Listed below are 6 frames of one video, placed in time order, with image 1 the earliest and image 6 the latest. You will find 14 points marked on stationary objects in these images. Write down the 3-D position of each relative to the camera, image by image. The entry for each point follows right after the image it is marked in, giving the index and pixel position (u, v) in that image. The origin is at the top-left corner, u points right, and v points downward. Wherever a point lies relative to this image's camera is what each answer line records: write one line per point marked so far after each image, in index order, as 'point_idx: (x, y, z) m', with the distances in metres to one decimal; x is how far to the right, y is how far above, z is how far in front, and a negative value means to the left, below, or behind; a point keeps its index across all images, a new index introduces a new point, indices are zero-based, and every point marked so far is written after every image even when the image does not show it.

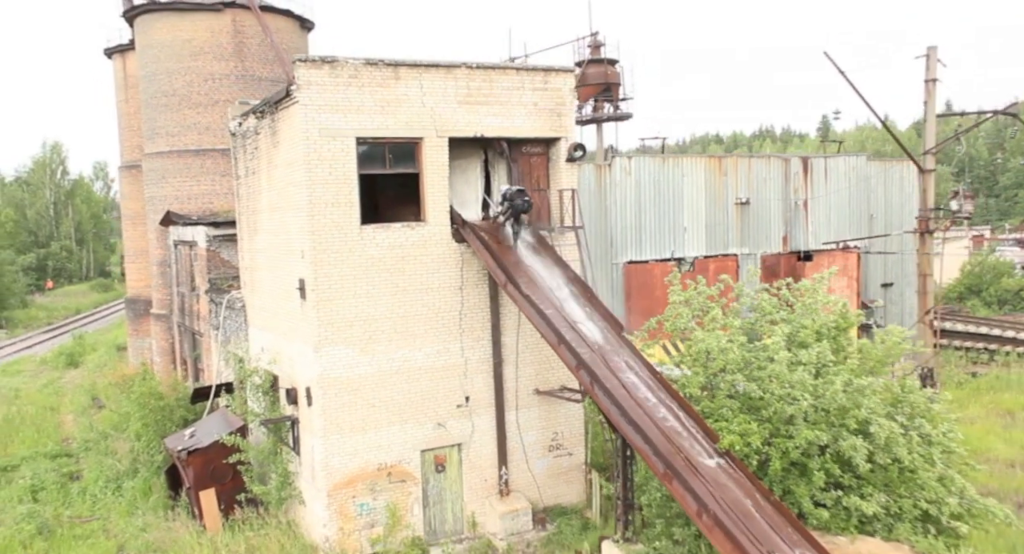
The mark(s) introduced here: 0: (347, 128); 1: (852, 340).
0: (-1.9, +1.7, +9.4) m
1: (+3.4, -0.6, +8.4) m
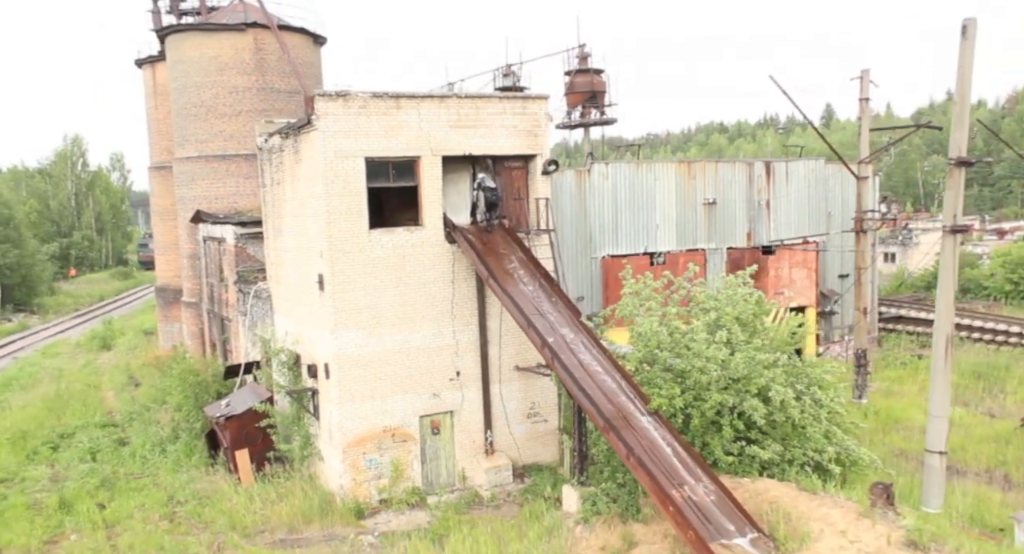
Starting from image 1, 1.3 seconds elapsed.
0: (-2.1, +1.8, +11.4) m
1: (+3.2, -0.6, +10.4) m
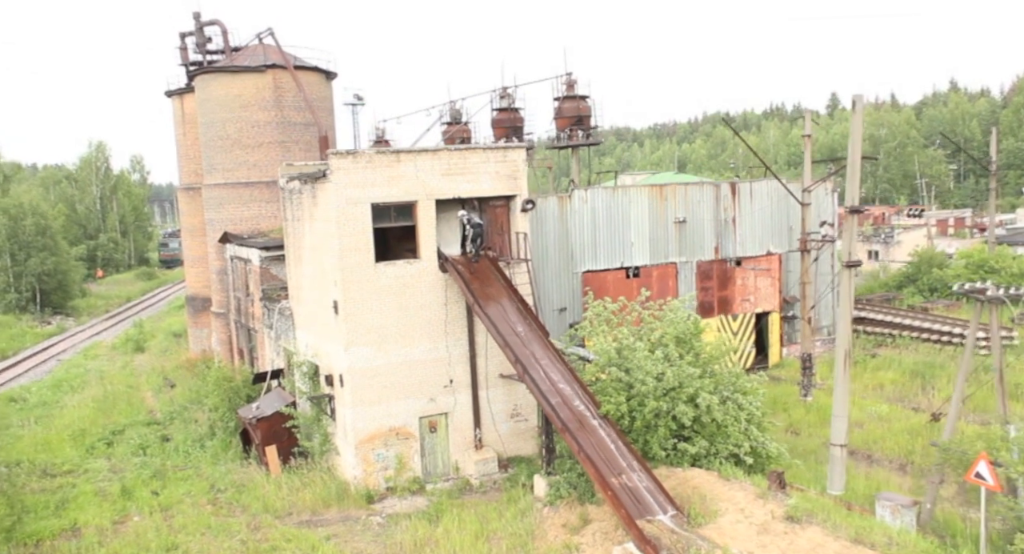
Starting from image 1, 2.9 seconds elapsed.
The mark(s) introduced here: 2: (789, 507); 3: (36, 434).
0: (-2.4, +1.3, +13.6) m
1: (+2.9, -1.0, +12.6) m
2: (+3.4, -2.8, +10.0) m
3: (-10.8, -3.5, +18.7) m
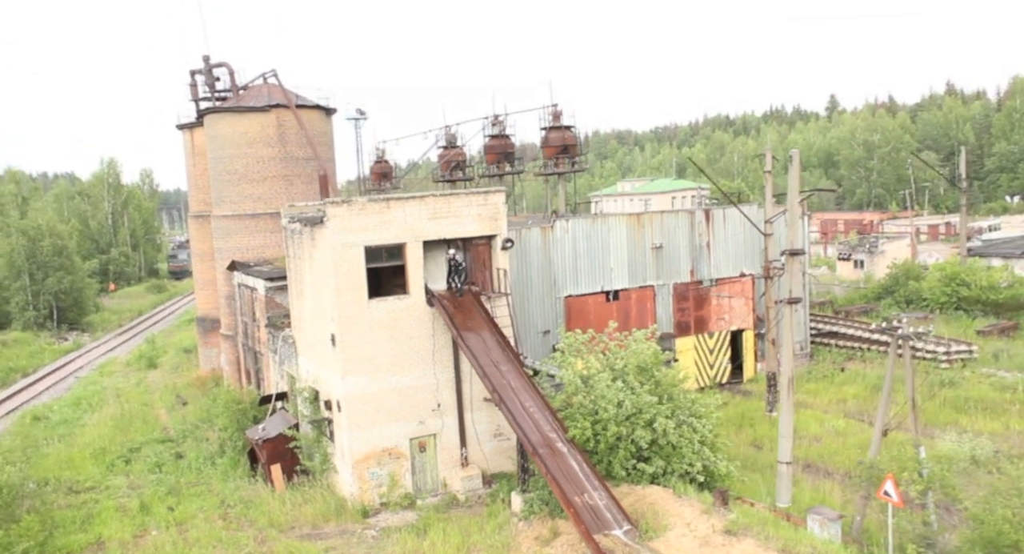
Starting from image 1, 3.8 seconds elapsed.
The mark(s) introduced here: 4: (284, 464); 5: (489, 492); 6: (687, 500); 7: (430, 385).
0: (-2.8, +0.7, +15.1) m
1: (+2.5, -1.6, +14.0) m
2: (+3.0, -3.4, +11.4) m
3: (-11.1, -4.3, +20.2) m
4: (-4.7, -3.8, +16.8) m
5: (-0.4, -4.1, +15.7) m
6: (+2.6, -3.3, +12.2) m
7: (-1.6, -2.1, +15.7) m
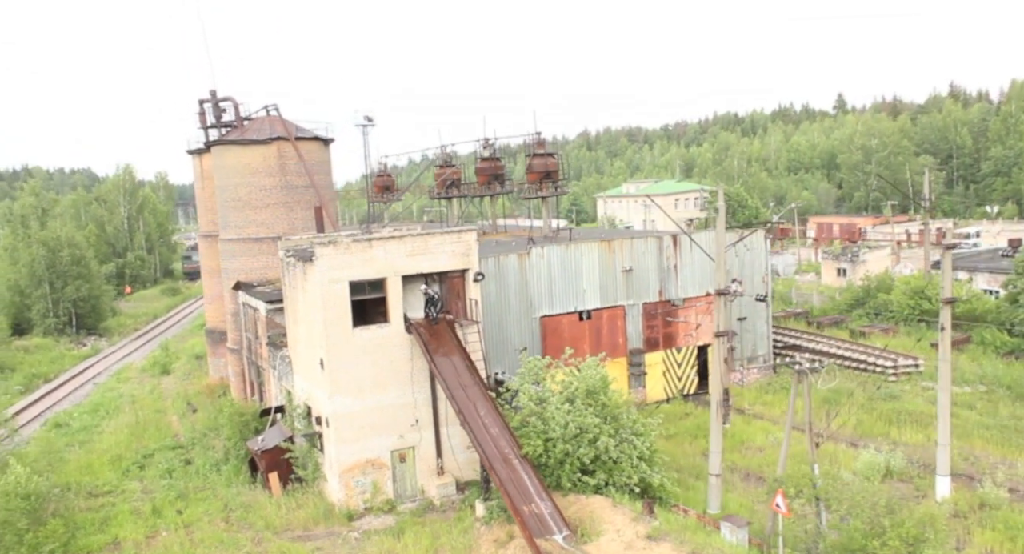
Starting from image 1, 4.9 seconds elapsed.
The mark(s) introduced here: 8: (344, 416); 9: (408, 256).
0: (-3.5, 0.0, +17.0) m
1: (+1.8, -2.2, +15.9) m
2: (+2.3, -4.1, +13.3) m
3: (-11.7, -4.9, +22.3) m
4: (-5.3, -4.5, +18.9) m
5: (-1.1, -4.7, +17.6) m
6: (+1.9, -4.0, +14.2) m
7: (-2.2, -2.7, +17.7) m
8: (-3.5, -2.9, +17.2) m
9: (-2.2, +0.4, +17.5) m
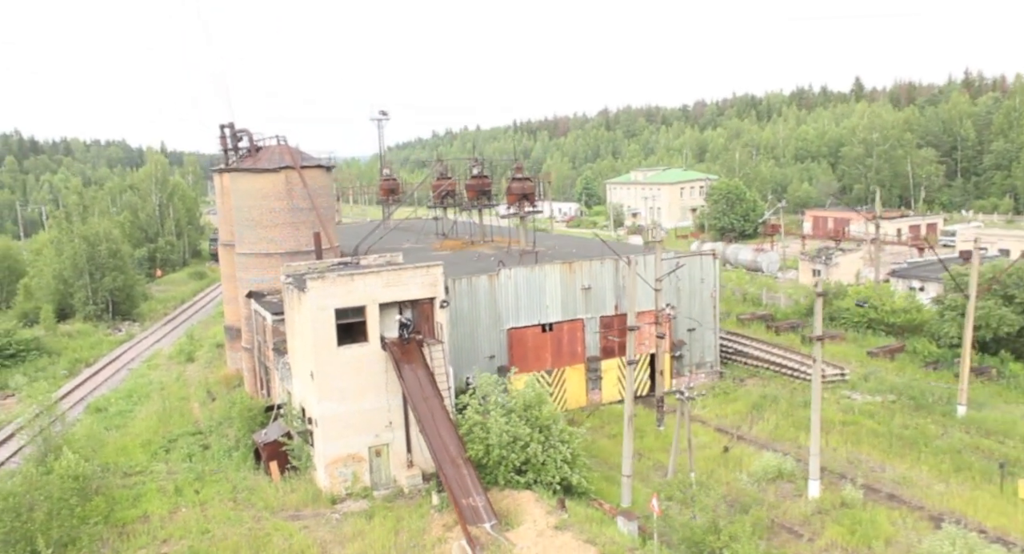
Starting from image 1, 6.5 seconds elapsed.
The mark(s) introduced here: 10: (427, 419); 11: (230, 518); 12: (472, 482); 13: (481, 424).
0: (-4.6, -0.7, +20.6) m
1: (+0.7, -3.0, +19.3) m
2: (+1.0, -5.0, +16.8) m
3: (-12.6, -5.2, +26.3) m
4: (-6.4, -5.1, +22.6) m
5: (-2.2, -5.4, +21.3) m
6: (+0.6, -4.9, +17.7) m
7: (-3.3, -3.4, +21.3) m
8: (-4.6, -3.6, +20.9) m
9: (-3.3, -0.3, +20.9) m
10: (-2.0, -3.3, +19.2) m
11: (-6.8, -5.9, +20.0) m
12: (-0.9, -4.5, +18.0) m
13: (-0.7, -3.4, +19.0) m
